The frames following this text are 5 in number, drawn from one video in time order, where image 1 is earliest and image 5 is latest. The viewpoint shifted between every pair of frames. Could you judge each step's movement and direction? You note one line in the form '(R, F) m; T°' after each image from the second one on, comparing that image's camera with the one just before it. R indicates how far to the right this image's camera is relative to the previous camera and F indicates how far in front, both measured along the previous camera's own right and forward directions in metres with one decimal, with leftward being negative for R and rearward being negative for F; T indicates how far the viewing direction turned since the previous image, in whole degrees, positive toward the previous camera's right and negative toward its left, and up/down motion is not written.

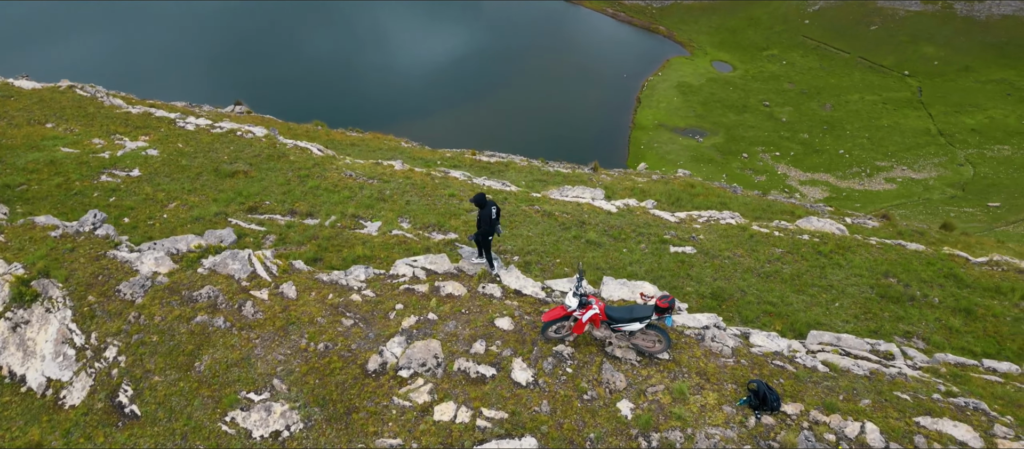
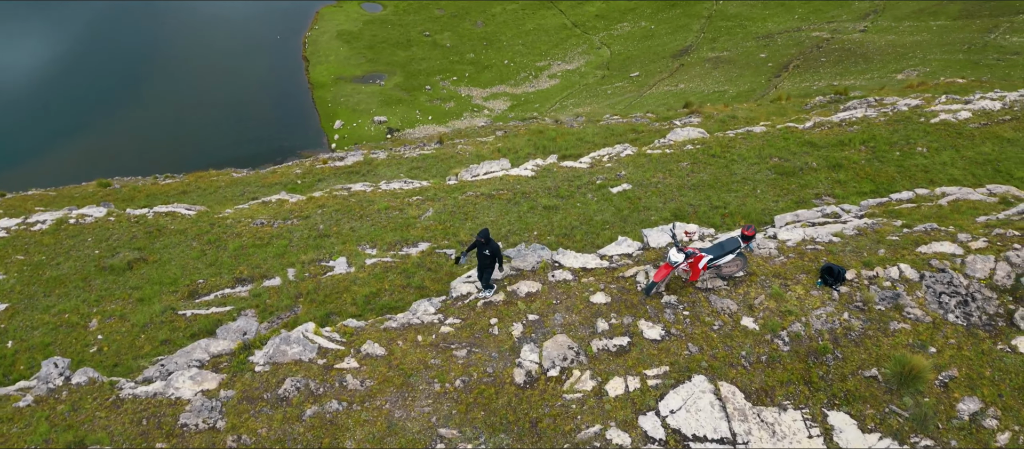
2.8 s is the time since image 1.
(-7.8, +0.4) m; +22°
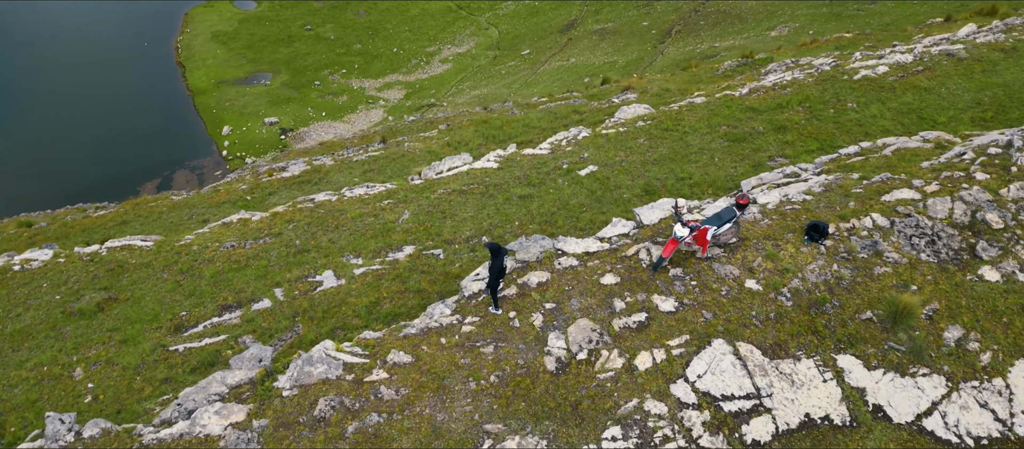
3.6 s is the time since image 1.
(-2.5, -0.3) m; +7°
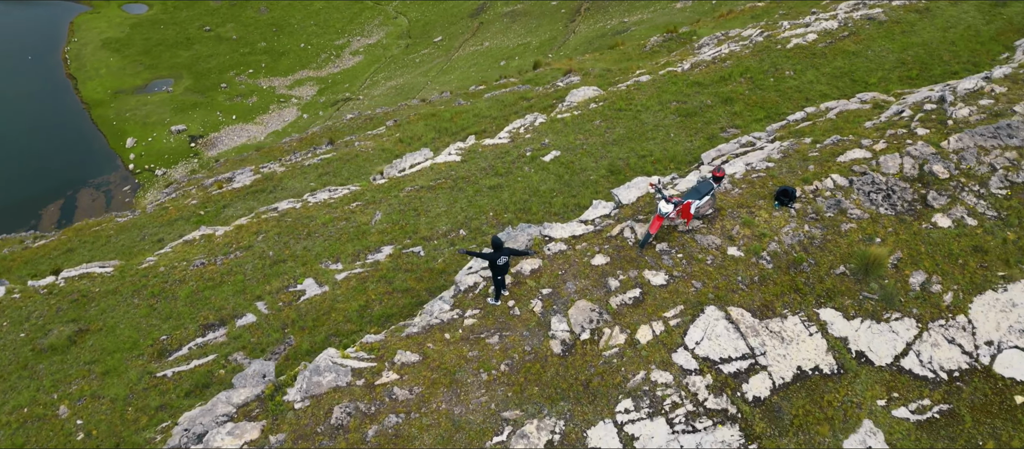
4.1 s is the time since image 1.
(-1.6, -0.3) m; +6°
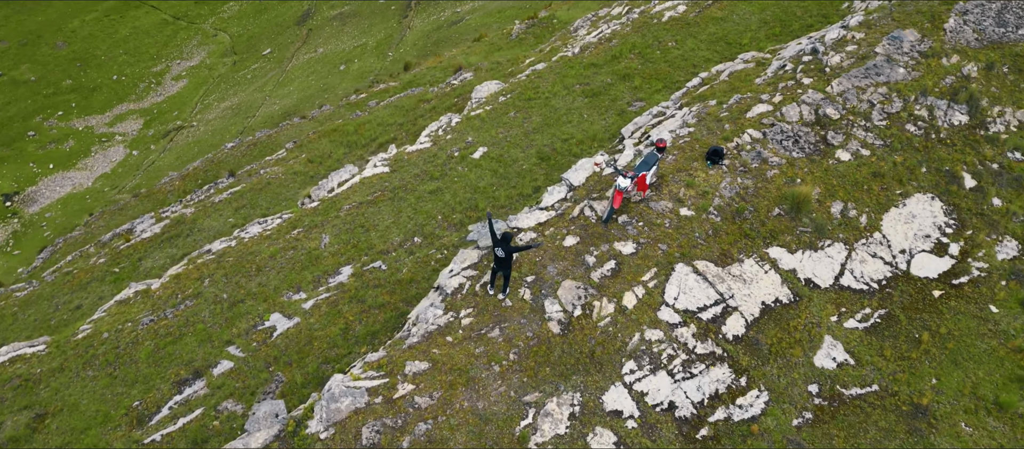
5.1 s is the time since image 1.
(-3.0, -0.7) m; +11°
